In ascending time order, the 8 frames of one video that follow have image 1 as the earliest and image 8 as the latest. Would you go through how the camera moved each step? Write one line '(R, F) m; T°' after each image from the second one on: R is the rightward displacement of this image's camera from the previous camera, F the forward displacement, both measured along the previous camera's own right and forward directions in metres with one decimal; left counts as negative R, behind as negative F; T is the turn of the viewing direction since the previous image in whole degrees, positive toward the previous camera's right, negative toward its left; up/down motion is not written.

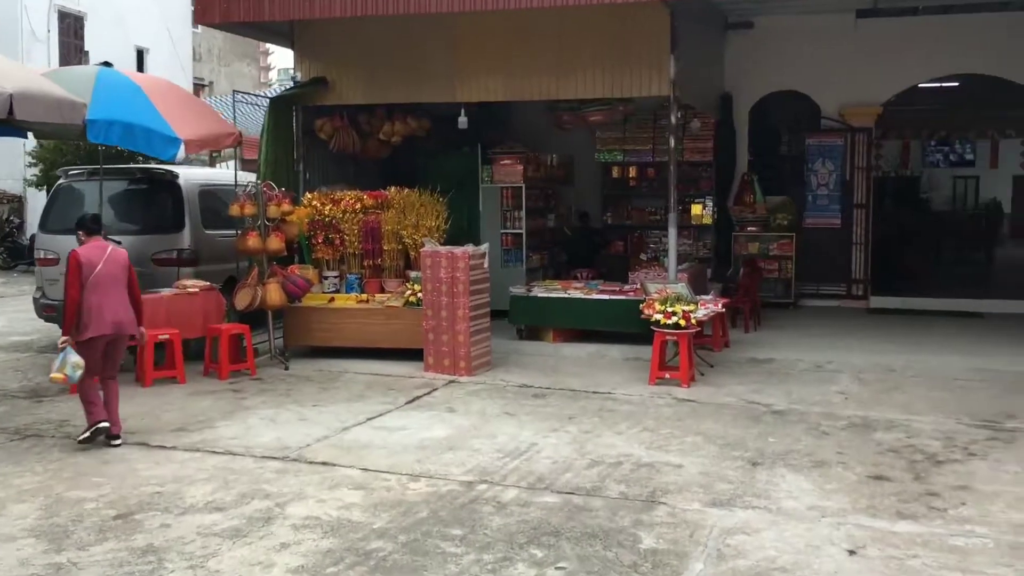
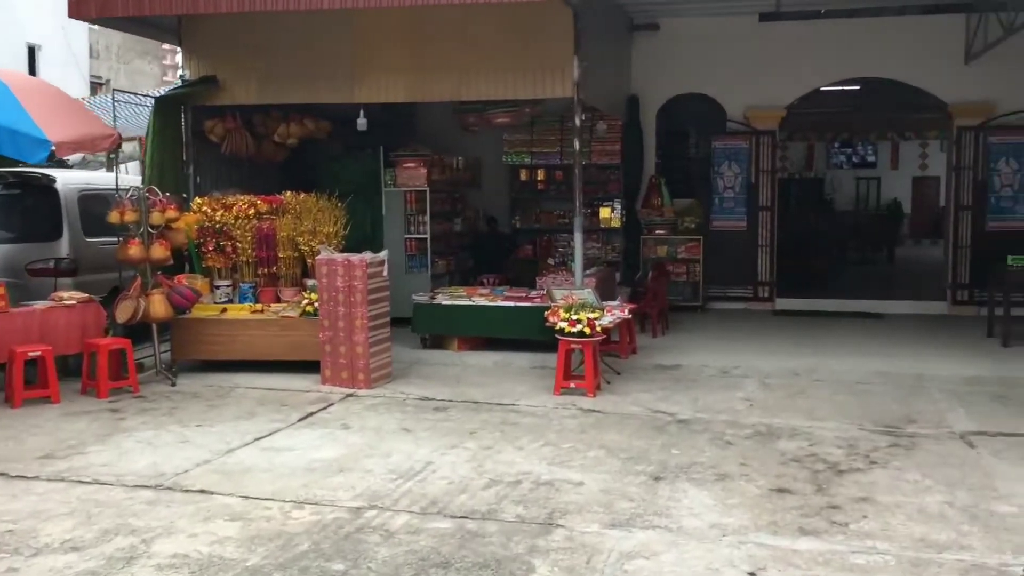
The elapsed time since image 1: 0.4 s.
(+0.2, +0.3) m; +5°
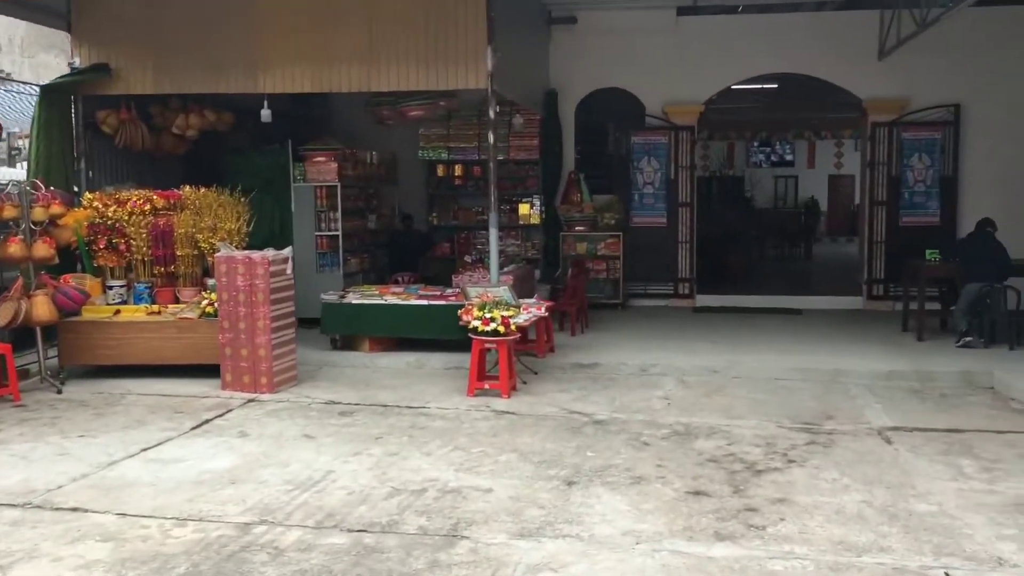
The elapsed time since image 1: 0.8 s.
(+0.1, +0.3) m; +4°
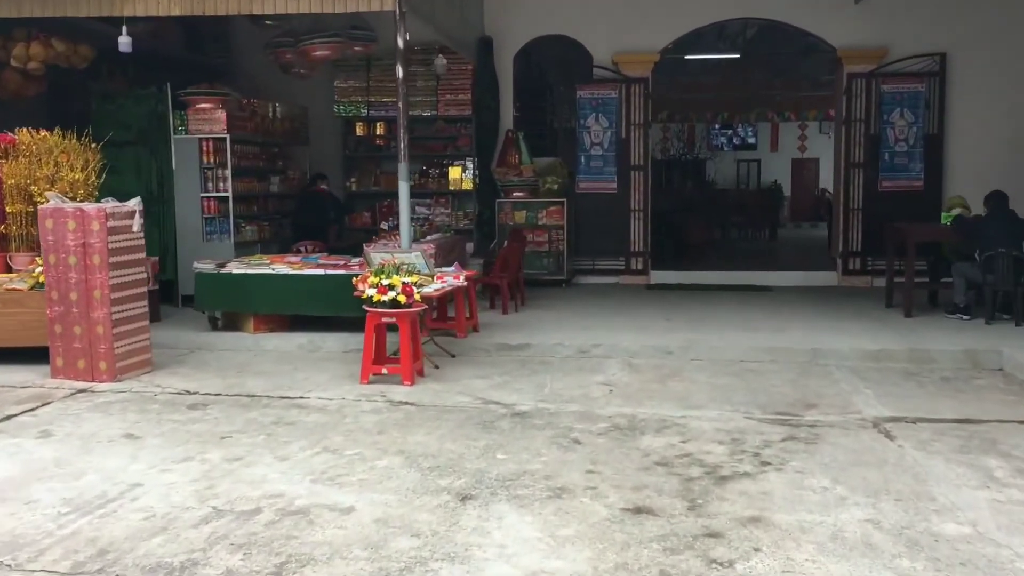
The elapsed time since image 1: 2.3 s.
(+0.4, +1.5) m; +2°
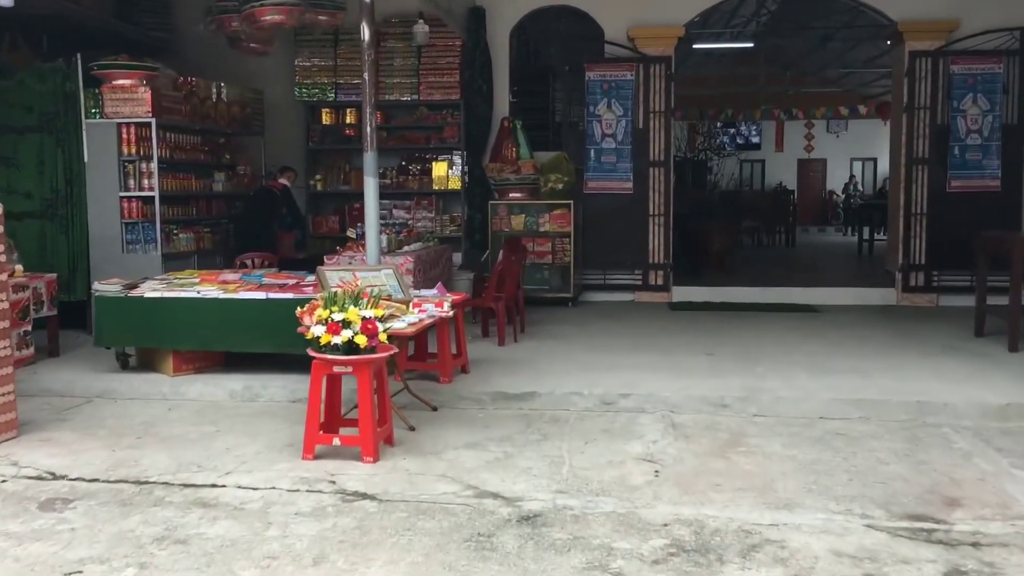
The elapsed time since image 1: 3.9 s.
(-0.1, +1.7) m; +1°
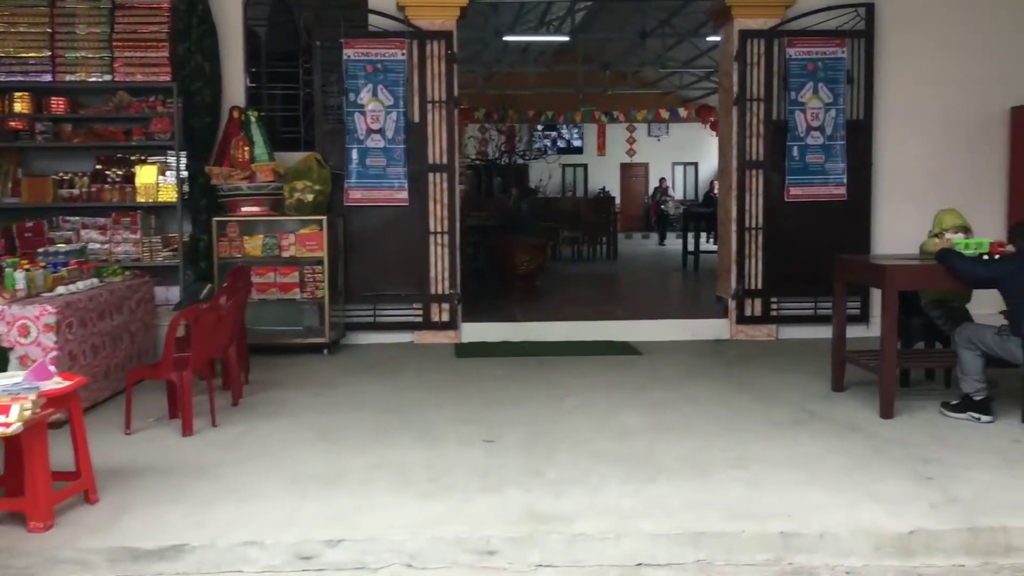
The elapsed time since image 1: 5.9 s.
(+0.7, +2.0) m; +10°
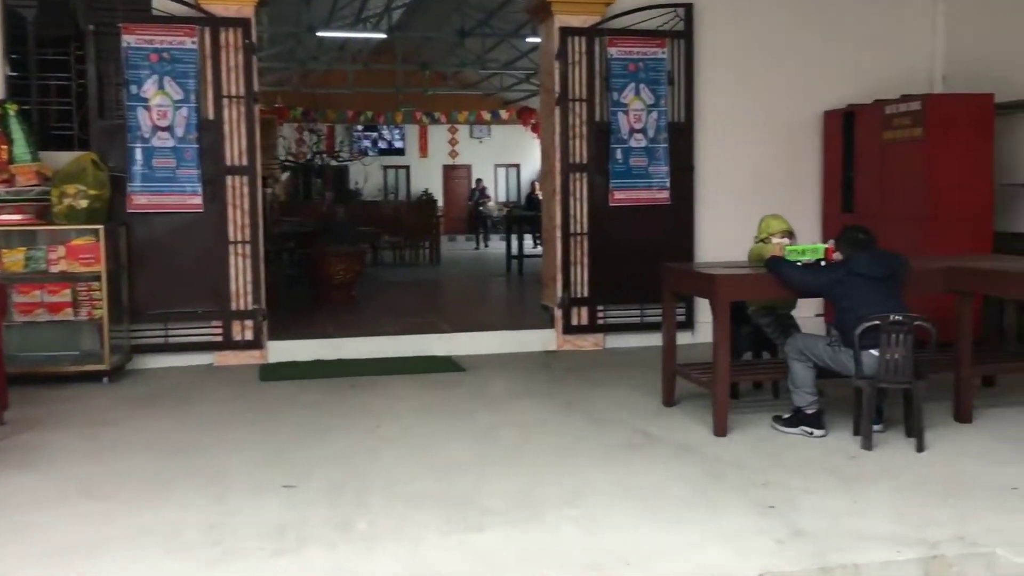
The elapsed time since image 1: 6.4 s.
(+0.1, +0.5) m; +10°
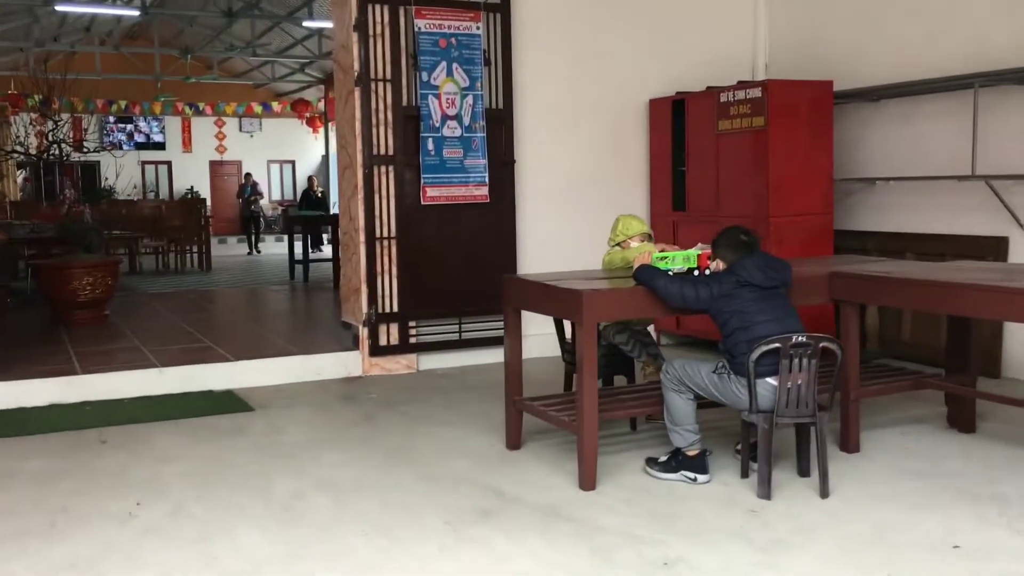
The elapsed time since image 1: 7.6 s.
(-0.1, +1.0) m; +13°
